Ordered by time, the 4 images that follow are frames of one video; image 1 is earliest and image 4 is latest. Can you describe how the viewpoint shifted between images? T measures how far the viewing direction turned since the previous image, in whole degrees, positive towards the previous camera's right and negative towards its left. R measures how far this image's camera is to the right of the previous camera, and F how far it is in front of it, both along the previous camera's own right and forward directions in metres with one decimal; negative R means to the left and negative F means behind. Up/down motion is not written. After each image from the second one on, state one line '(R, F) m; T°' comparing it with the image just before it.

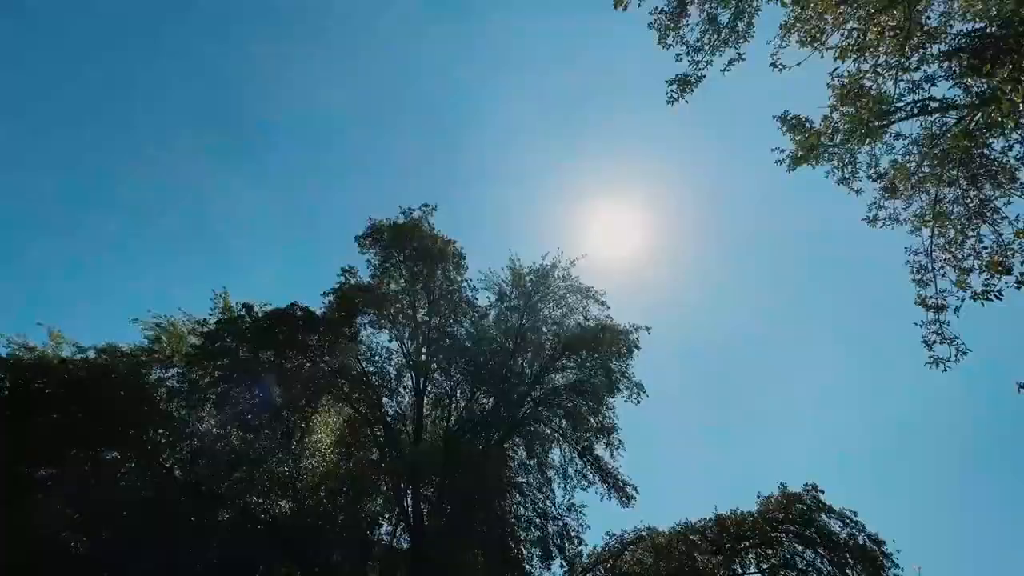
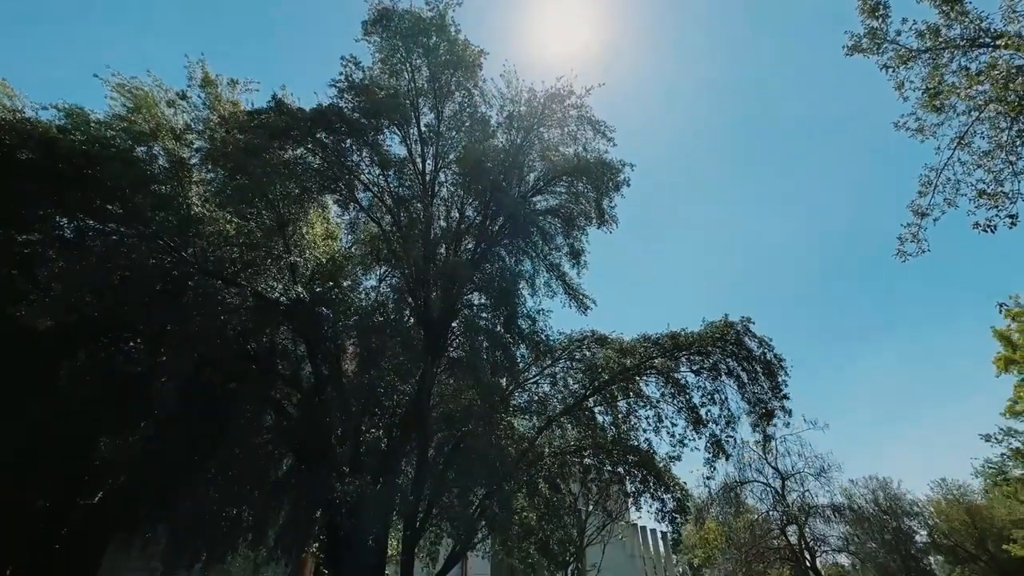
(-2.1, -0.4) m; +12°
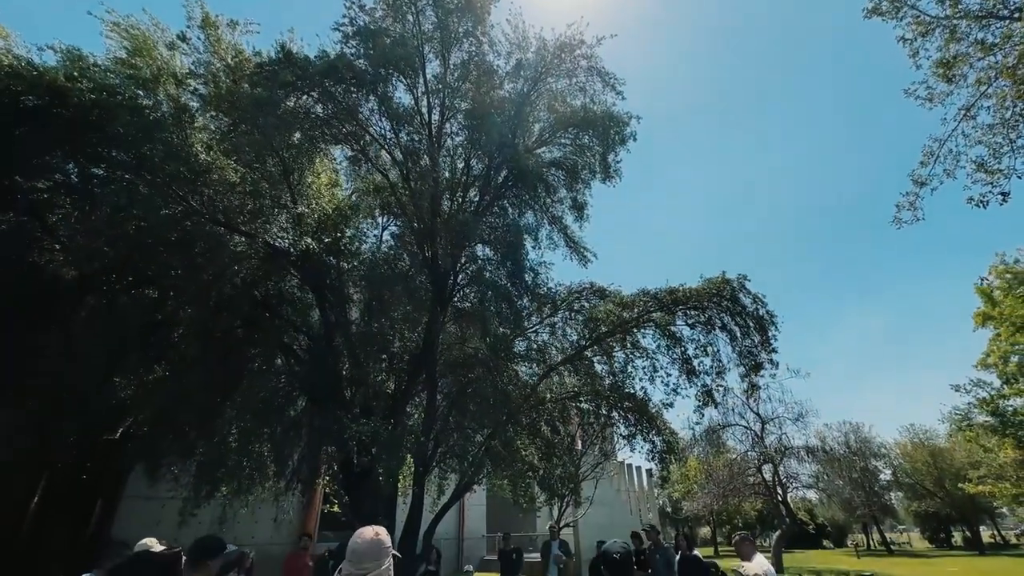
(-0.3, -0.3) m; +1°
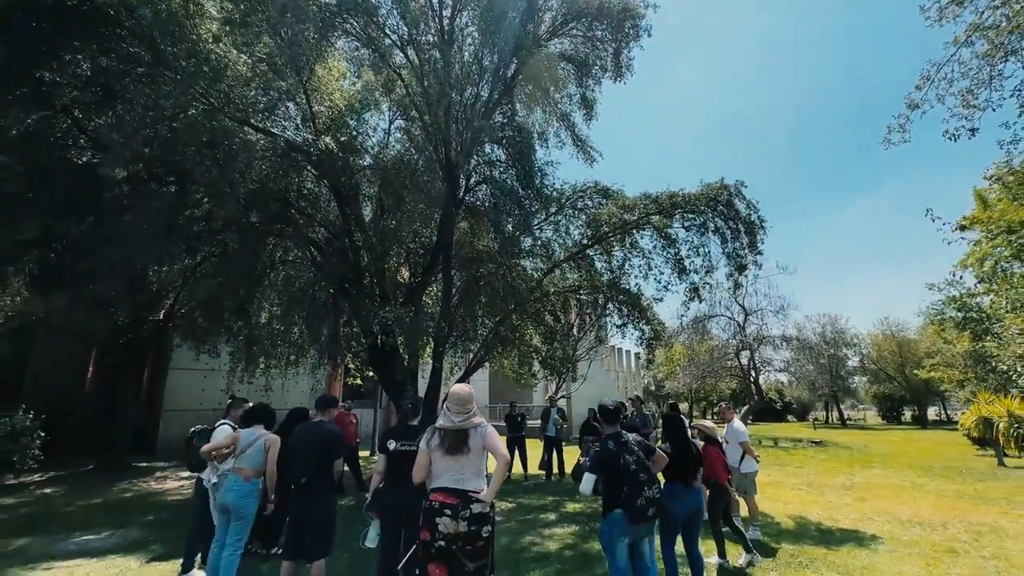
(-0.3, -1.0) m; 0°
